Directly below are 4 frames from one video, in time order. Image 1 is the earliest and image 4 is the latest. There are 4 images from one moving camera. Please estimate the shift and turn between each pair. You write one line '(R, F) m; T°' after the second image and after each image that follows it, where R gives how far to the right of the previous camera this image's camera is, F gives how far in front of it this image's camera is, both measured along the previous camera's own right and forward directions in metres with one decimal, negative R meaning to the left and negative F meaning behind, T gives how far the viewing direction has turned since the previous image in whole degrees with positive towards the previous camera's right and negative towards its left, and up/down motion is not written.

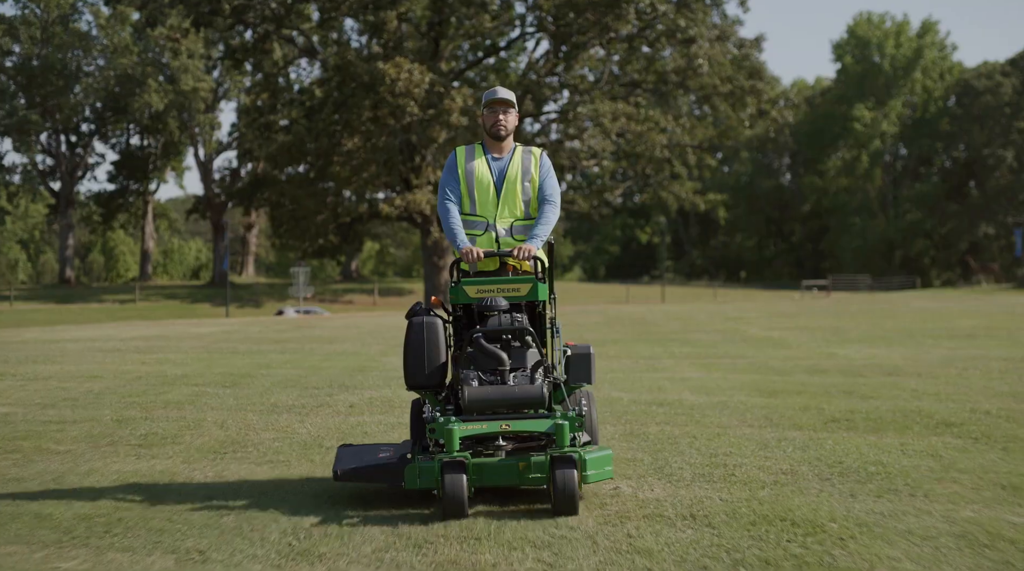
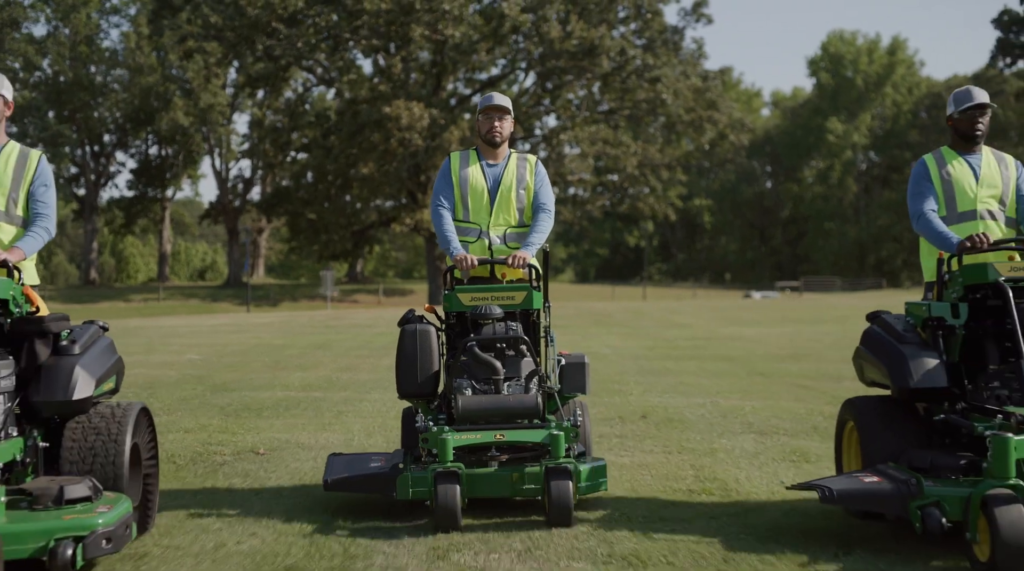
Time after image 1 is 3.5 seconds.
(+0.1, -4.4) m; 0°
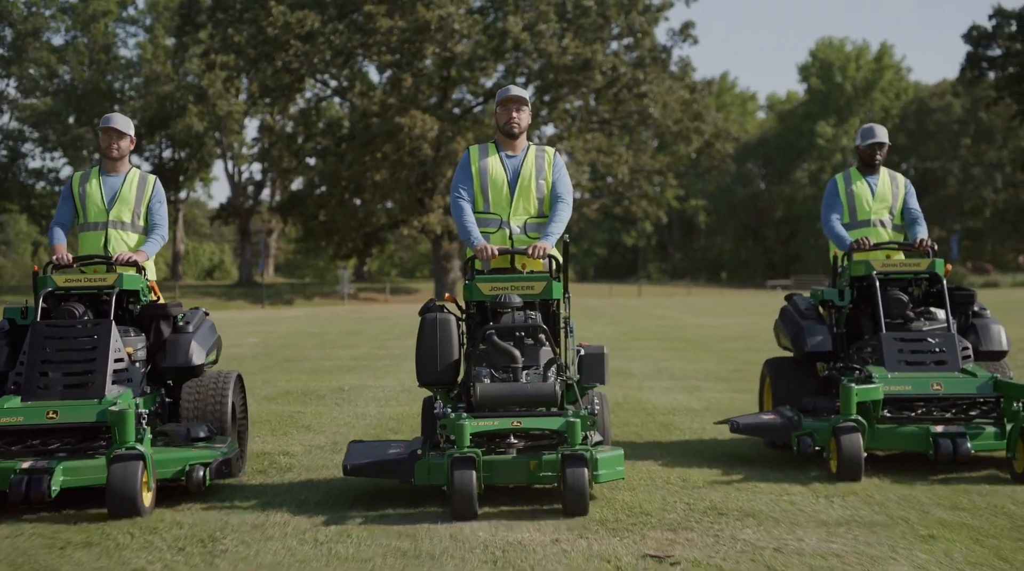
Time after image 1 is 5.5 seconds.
(0.0, -2.5) m; 0°
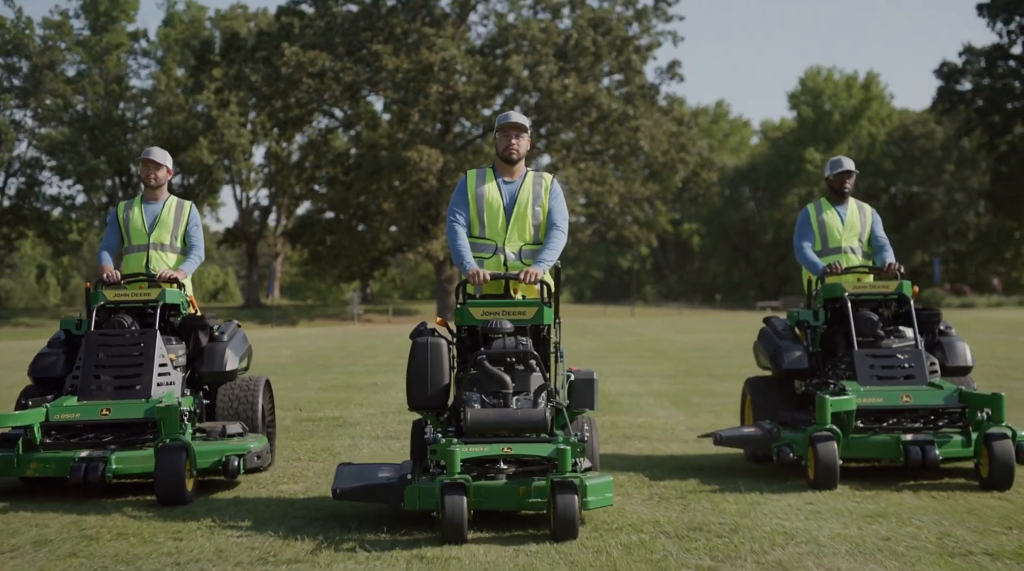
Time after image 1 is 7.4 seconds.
(0.0, -2.1) m; 0°
